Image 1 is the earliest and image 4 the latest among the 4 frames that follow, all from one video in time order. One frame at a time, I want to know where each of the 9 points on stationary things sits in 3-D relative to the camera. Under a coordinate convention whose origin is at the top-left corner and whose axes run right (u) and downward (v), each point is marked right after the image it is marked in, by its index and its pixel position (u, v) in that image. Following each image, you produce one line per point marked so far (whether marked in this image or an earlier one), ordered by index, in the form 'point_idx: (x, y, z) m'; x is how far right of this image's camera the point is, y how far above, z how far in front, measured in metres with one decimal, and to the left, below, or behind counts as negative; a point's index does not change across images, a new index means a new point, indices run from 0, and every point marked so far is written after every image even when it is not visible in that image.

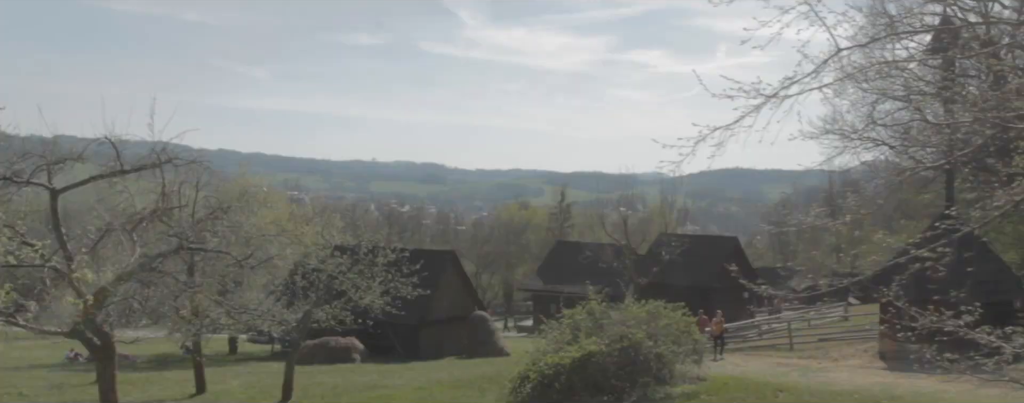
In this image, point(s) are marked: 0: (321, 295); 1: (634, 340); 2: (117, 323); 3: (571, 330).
0: (-4.4, -2.1, +19.5) m
1: (+2.3, -2.6, +16.2) m
2: (-6.8, -2.1, +15.1) m
3: (+1.2, -2.6, +17.3) m
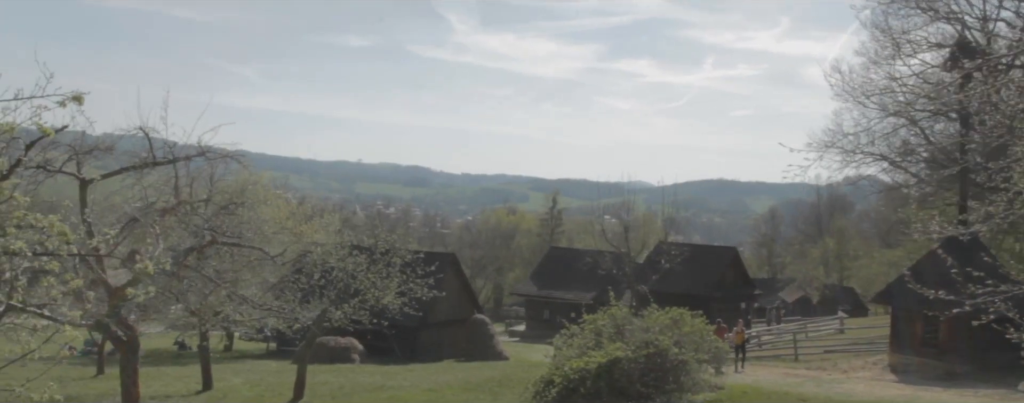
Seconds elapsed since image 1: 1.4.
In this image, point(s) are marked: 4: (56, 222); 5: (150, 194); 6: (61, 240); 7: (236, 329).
0: (-3.9, -2.0, +19.4) m
1: (+2.8, -2.7, +16.2) m
2: (-6.3, -2.0, +14.9) m
3: (+1.6, -2.7, +17.3) m
4: (-3.9, -0.2, +7.4) m
5: (-7.4, +0.1, +17.5) m
6: (-3.9, -0.3, +7.6) m
7: (-6.2, -2.9, +19.9) m
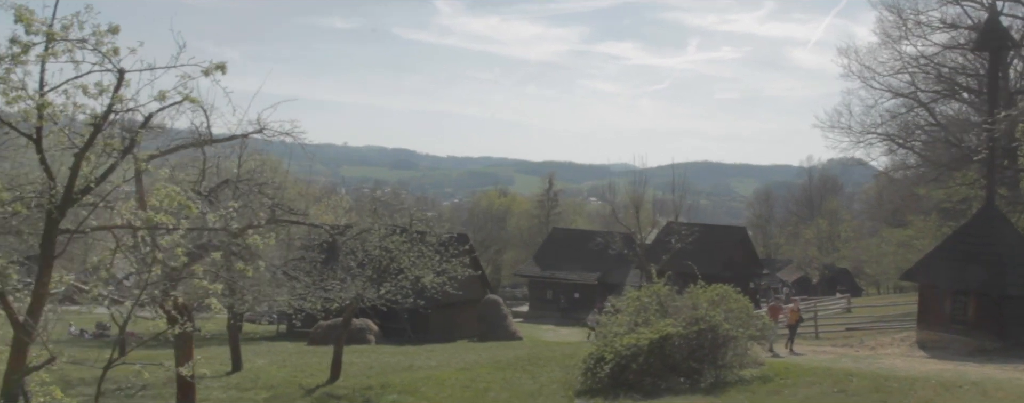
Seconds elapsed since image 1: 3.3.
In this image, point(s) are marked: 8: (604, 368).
0: (-3.0, -1.6, +19.4) m
1: (+3.7, -2.3, +16.3) m
2: (-5.3, -1.6, +14.9) m
3: (+2.5, -2.2, +17.4) m
4: (-2.8, 0.0, +7.4) m
5: (-6.4, +0.6, +17.3) m
6: (-2.8, -0.1, +7.5) m
7: (-5.4, -2.4, +19.8) m
8: (+1.7, -3.2, +16.6) m
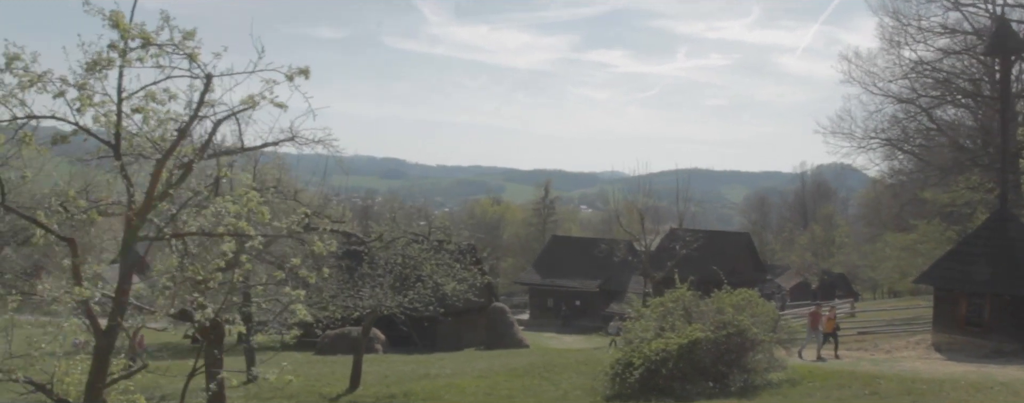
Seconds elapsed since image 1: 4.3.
0: (-2.6, -1.7, +19.3) m
1: (+4.2, -2.4, +16.3) m
2: (-4.8, -1.7, +14.8) m
3: (+3.1, -2.3, +17.4) m
4: (-2.2, 0.0, +7.4) m
5: (-5.9, +0.4, +17.3) m
6: (-2.2, -0.1, +7.5) m
7: (-4.9, -2.6, +19.7) m
8: (+2.2, -3.3, +16.6) m
